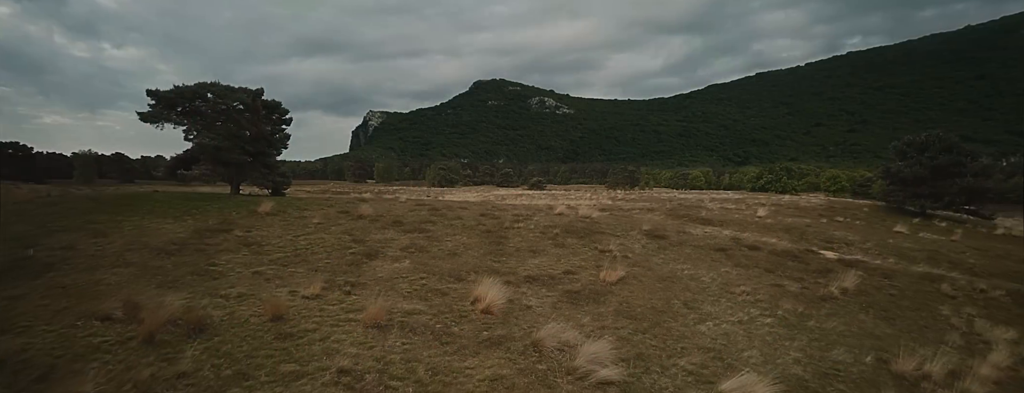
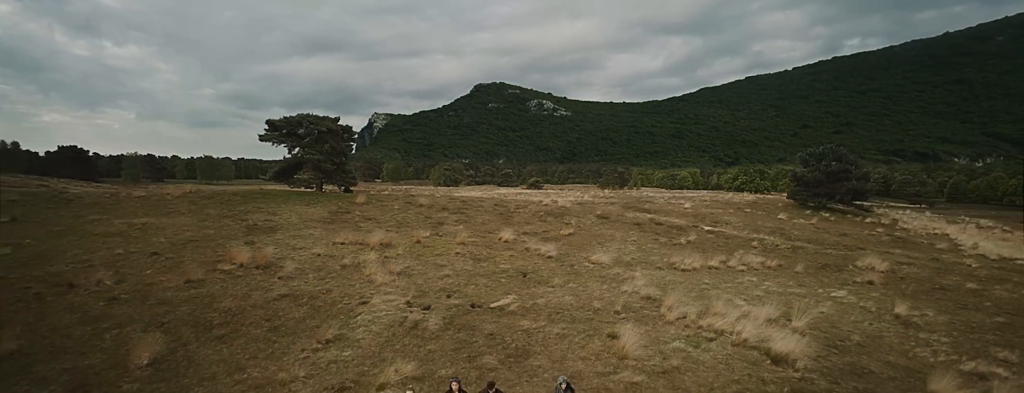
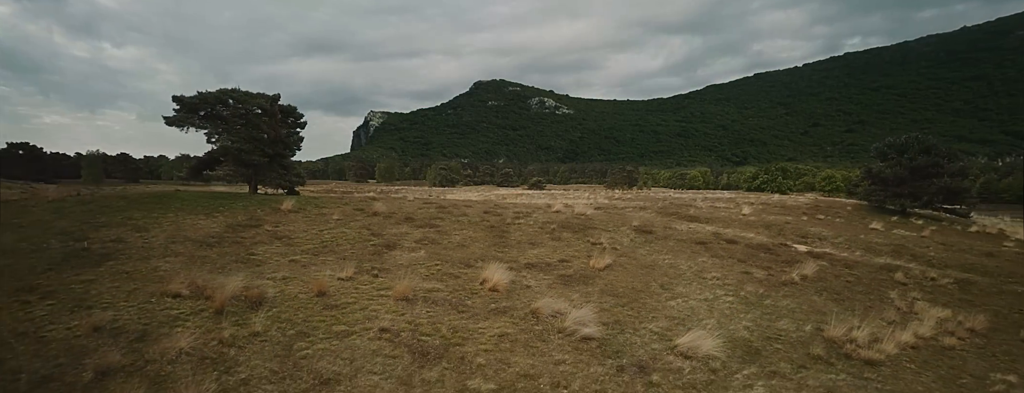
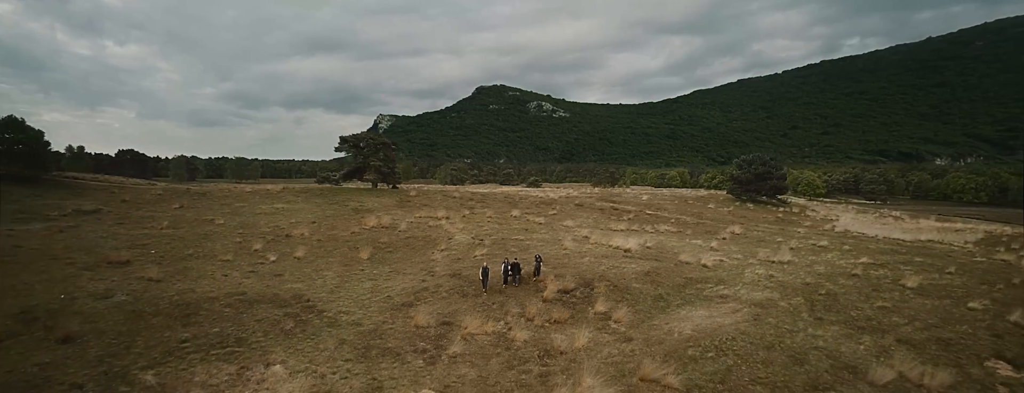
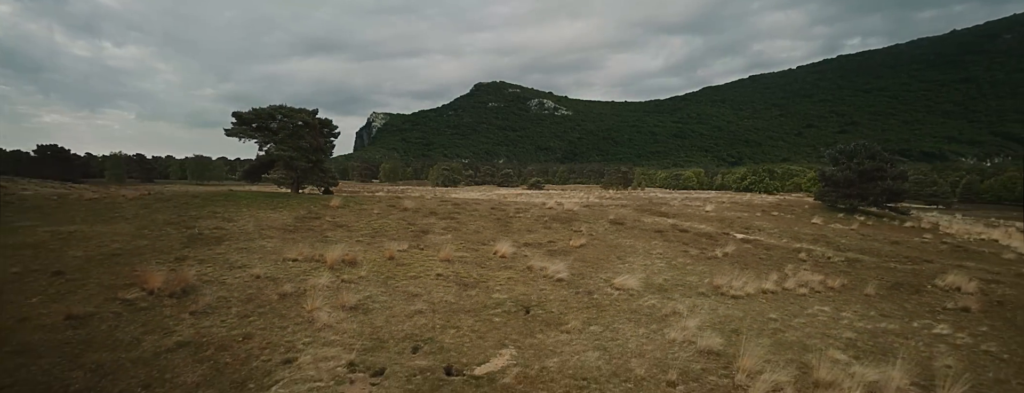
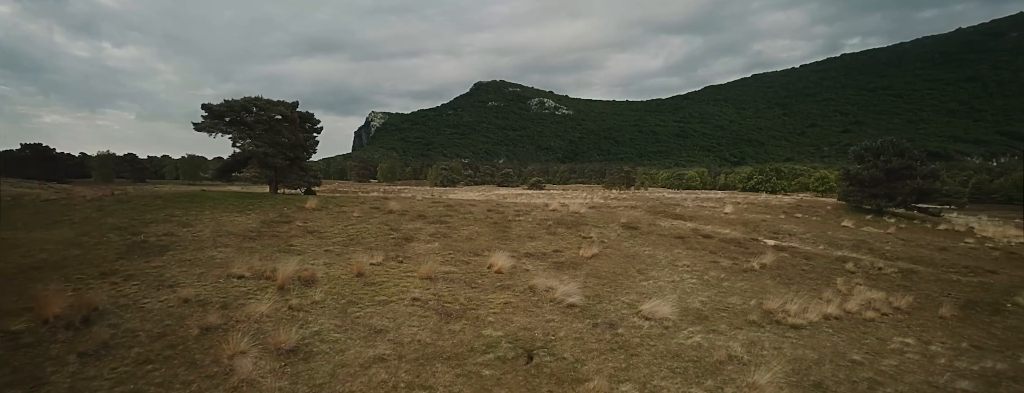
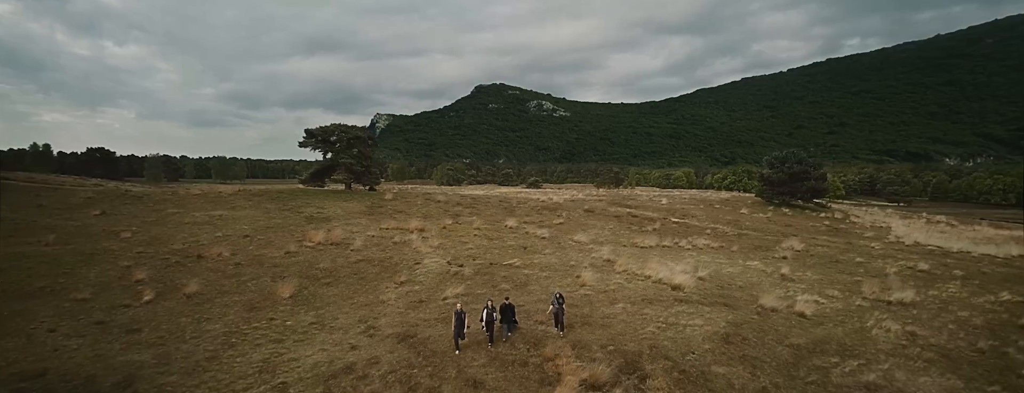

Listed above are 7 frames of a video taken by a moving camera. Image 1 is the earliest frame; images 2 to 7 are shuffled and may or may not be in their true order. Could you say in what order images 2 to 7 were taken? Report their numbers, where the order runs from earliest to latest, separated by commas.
3, 6, 5, 2, 7, 4
